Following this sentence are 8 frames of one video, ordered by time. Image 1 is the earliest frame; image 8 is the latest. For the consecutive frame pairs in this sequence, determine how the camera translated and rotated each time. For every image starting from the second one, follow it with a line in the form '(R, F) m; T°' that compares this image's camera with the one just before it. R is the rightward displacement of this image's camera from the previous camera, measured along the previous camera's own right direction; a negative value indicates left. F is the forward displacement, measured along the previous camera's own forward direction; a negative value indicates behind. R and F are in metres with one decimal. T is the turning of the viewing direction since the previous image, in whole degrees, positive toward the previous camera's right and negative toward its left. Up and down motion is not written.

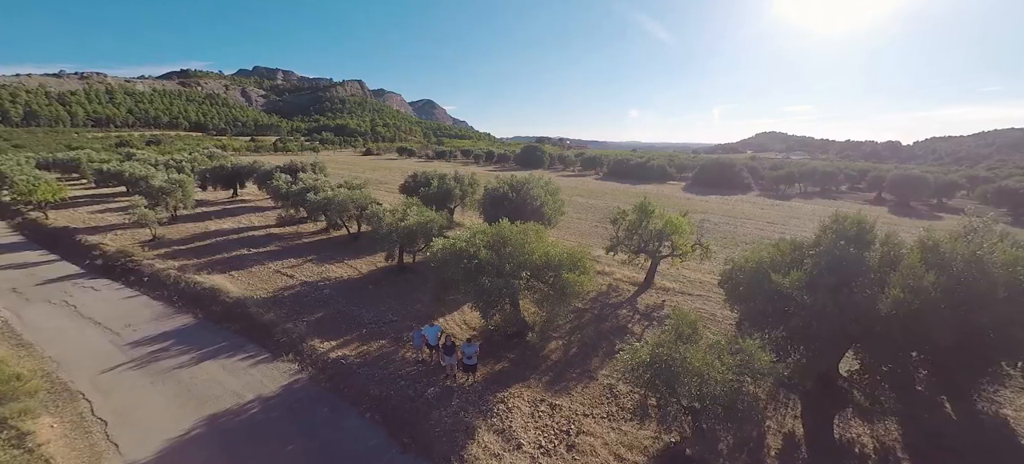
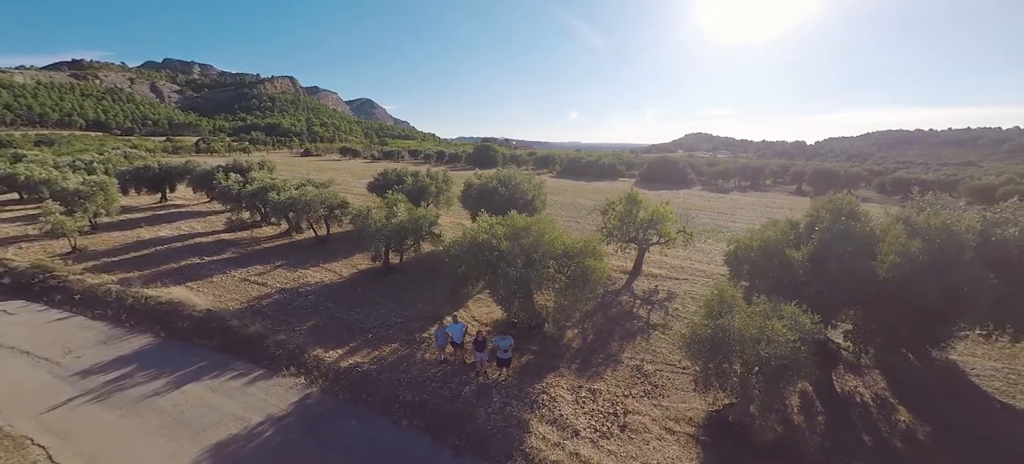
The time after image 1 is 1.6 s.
(-2.4, +0.5) m; +8°
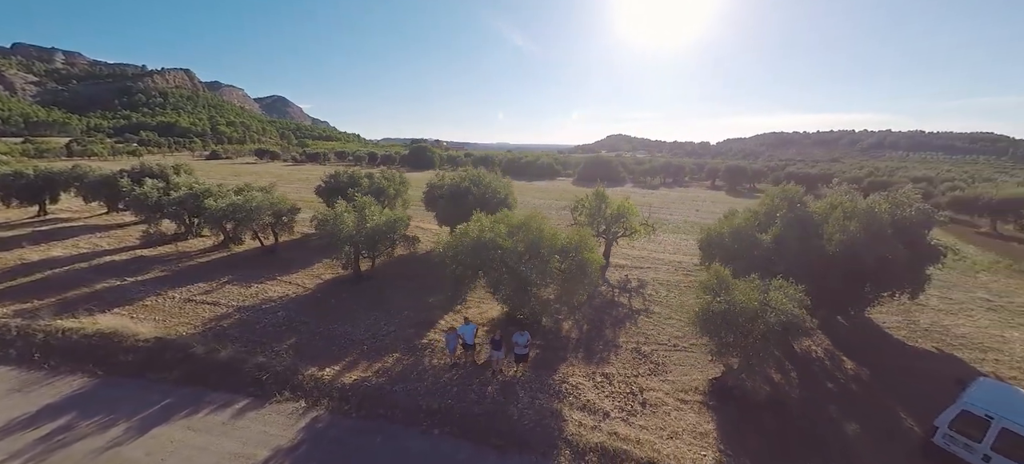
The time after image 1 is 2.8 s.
(-2.2, +0.1) m; +10°
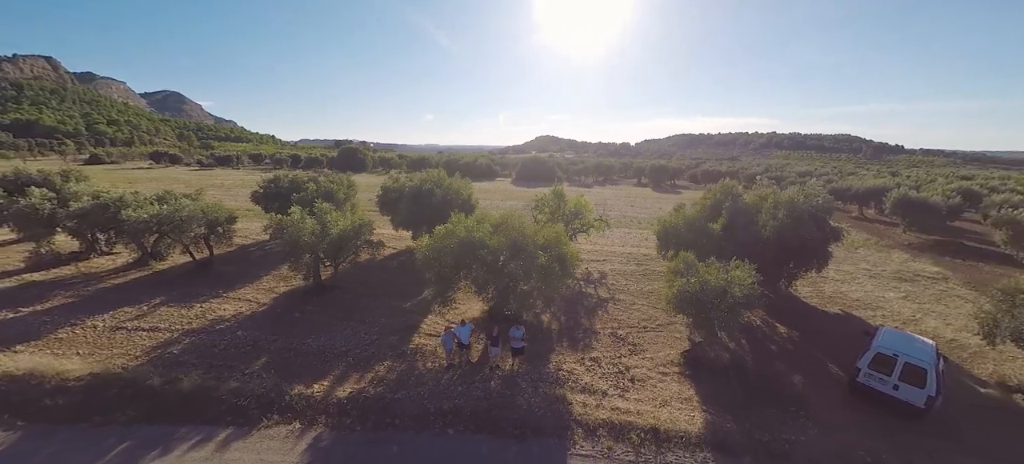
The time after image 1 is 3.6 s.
(-1.6, -0.2) m; +10°
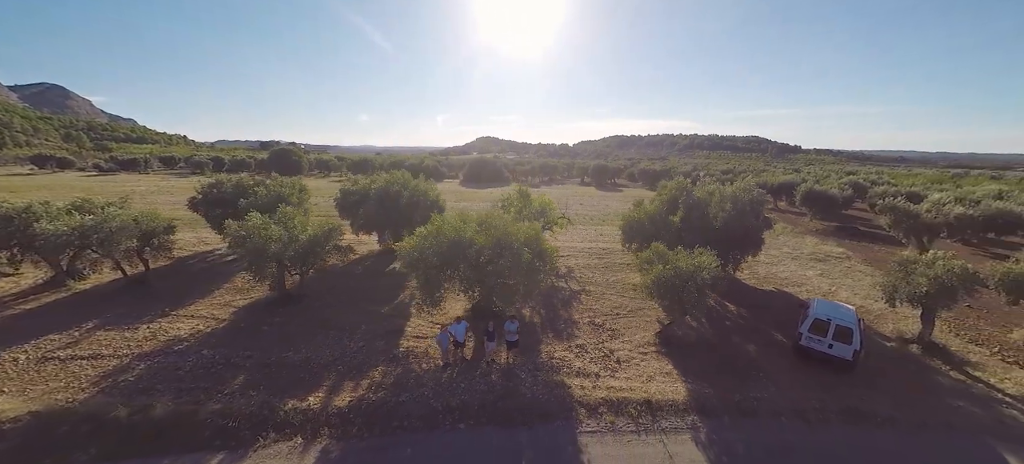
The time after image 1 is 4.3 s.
(-1.3, -0.3) m; +8°
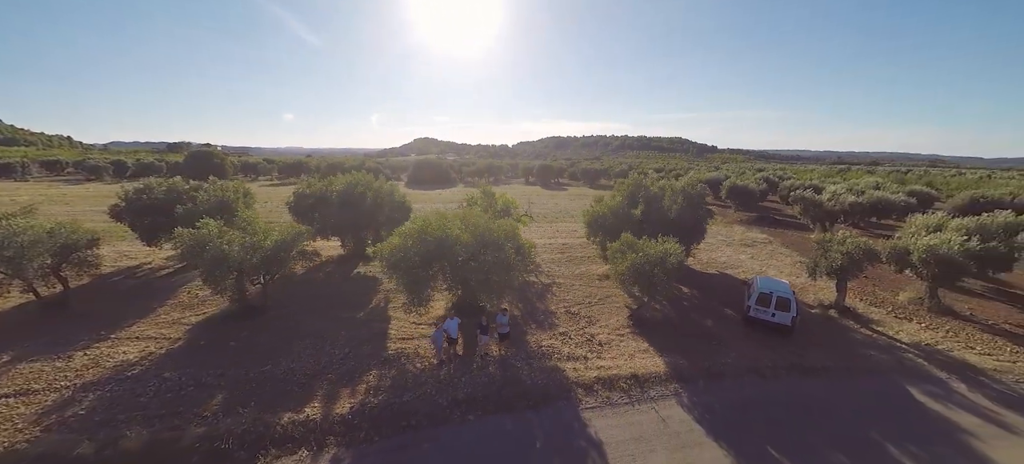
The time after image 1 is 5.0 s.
(-1.3, -0.3) m; +8°
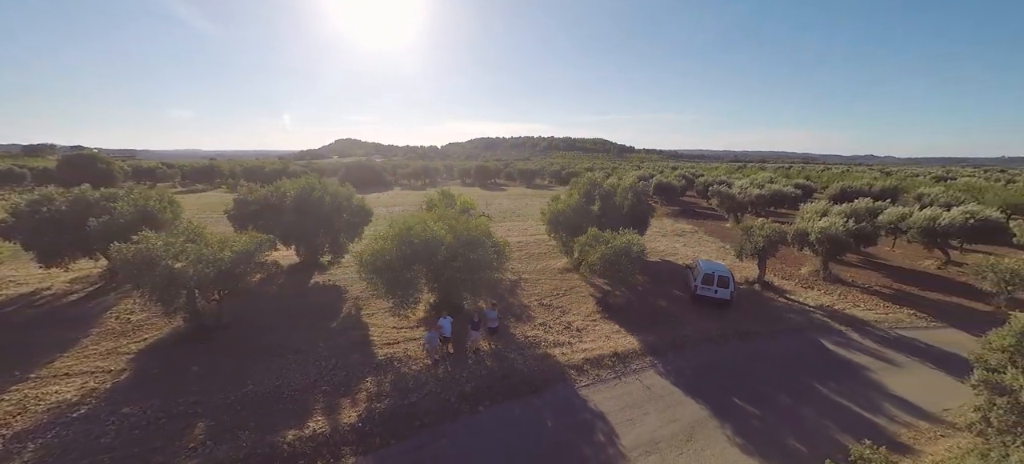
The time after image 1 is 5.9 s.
(-1.5, -0.5) m; +10°
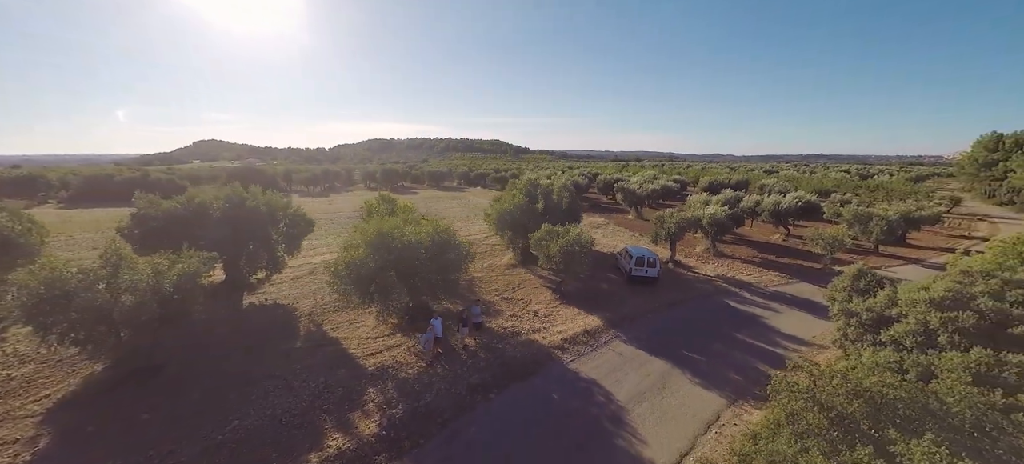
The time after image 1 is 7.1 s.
(-2.3, -0.7) m; +14°
